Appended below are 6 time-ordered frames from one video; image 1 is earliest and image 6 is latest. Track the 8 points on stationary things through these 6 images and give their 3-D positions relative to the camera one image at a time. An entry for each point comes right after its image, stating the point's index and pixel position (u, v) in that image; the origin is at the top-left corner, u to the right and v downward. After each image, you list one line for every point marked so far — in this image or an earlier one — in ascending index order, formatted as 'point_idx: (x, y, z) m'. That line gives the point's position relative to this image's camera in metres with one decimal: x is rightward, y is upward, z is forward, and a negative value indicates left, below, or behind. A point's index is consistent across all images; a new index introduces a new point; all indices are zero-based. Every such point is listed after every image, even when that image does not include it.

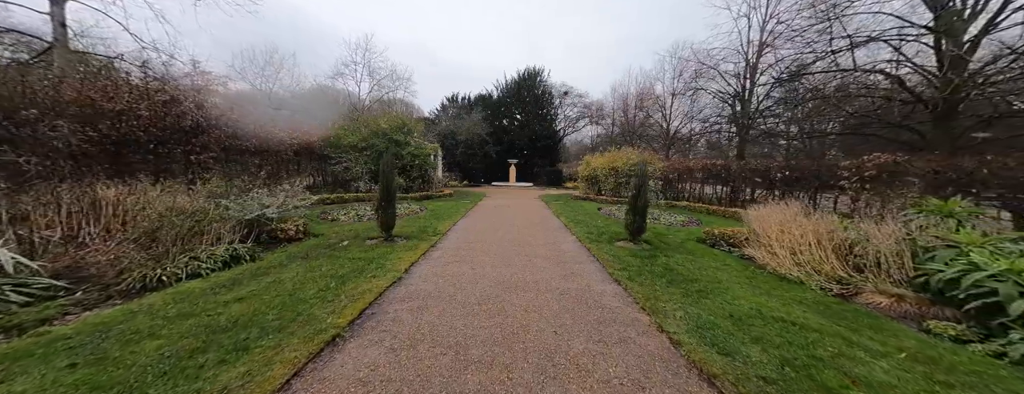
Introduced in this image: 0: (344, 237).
0: (-3.4, -0.8, +5.3) m
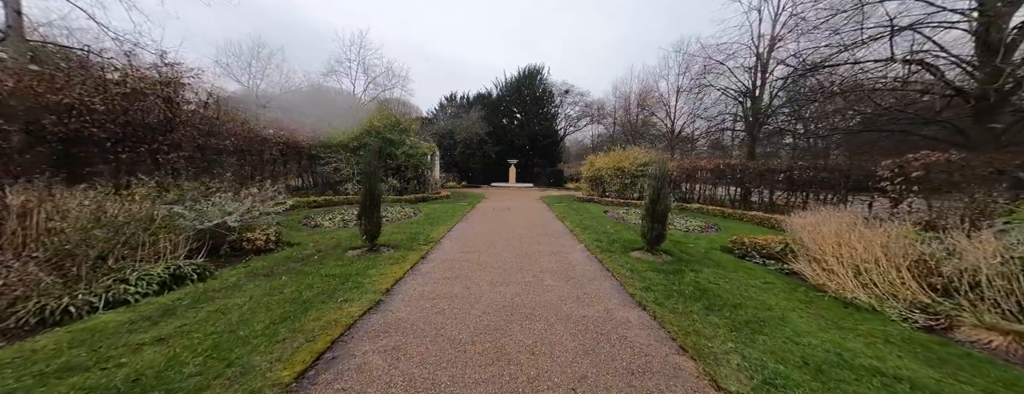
0: (-3.4, -0.9, +4.7) m
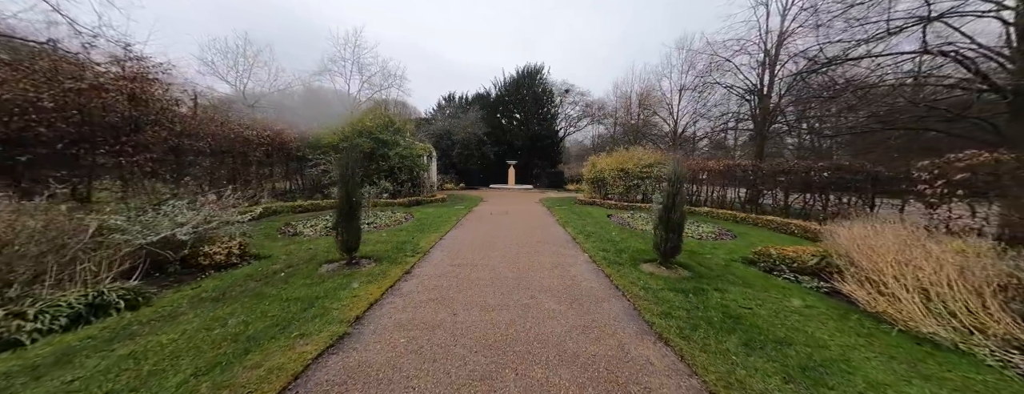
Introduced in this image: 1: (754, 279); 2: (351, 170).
0: (-3.4, -1.0, +4.2) m
1: (+3.3, -1.1, +3.6) m
2: (-2.4, +0.4, +4.0) m
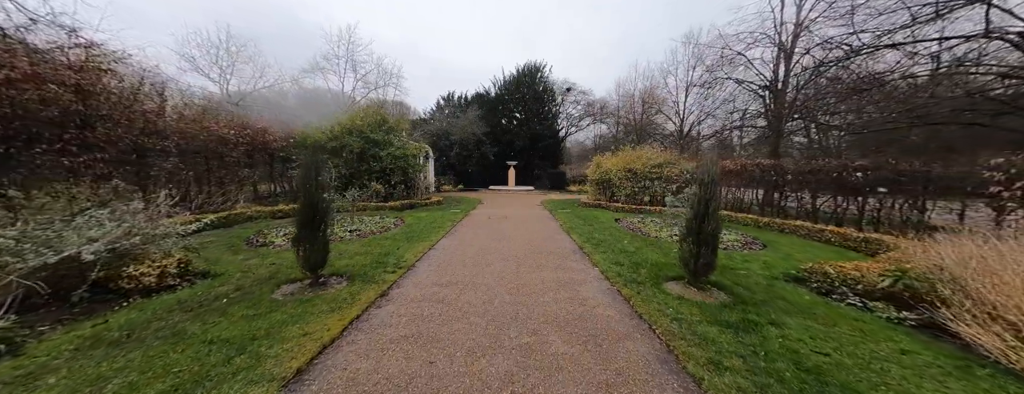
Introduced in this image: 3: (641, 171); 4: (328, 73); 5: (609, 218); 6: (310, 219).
0: (-3.5, -1.1, +3.5) m
1: (+3.3, -1.2, +2.9) m
2: (-2.5, +0.3, +3.3) m
3: (+5.1, +1.0, +10.6) m
4: (-12.6, +8.5, +18.2) m
5: (+3.2, -0.7, +8.7) m
6: (-2.5, -0.3, +3.3) m
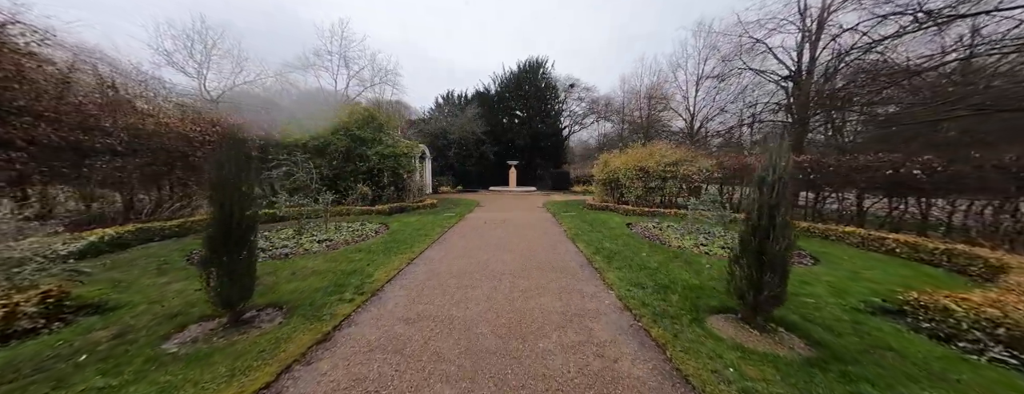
0: (-3.6, -1.2, +2.6) m
1: (+3.2, -1.2, +1.9) m
2: (-2.6, +0.2, +2.4) m
3: (+5.1, +1.0, +9.6) m
4: (-12.6, +8.3, +17.4) m
5: (+3.1, -0.7, +7.8) m
6: (-2.6, -0.4, +2.4) m
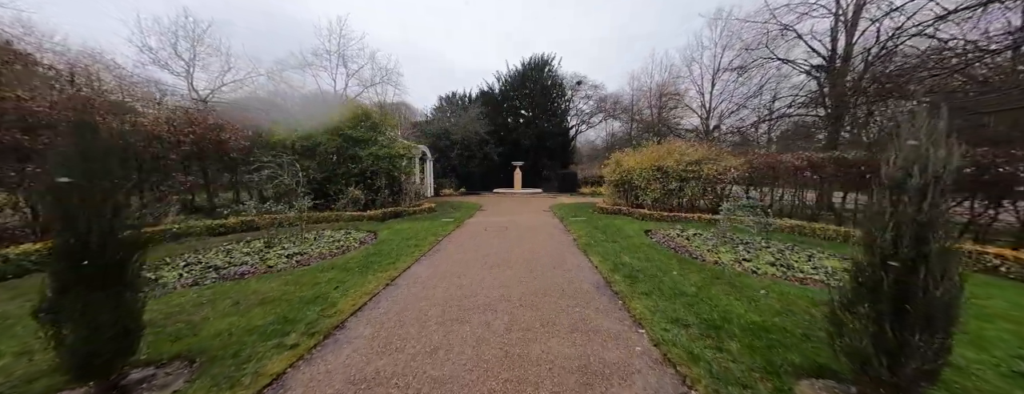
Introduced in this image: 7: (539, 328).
0: (-3.6, -1.3, +1.9) m
1: (+3.1, -1.3, +1.0) m
2: (-2.6, +0.1, +1.6) m
3: (+5.2, +0.9, +8.7) m
4: (-12.3, +8.1, +16.9) m
5: (+3.2, -0.8, +6.9) m
6: (-2.7, -0.5, +1.7) m
7: (+0.3, -1.3, +2.7) m
